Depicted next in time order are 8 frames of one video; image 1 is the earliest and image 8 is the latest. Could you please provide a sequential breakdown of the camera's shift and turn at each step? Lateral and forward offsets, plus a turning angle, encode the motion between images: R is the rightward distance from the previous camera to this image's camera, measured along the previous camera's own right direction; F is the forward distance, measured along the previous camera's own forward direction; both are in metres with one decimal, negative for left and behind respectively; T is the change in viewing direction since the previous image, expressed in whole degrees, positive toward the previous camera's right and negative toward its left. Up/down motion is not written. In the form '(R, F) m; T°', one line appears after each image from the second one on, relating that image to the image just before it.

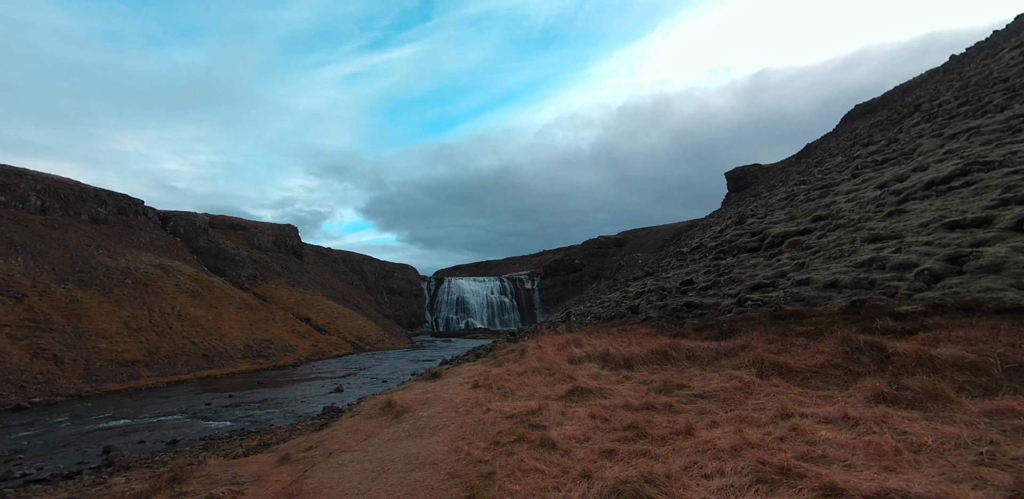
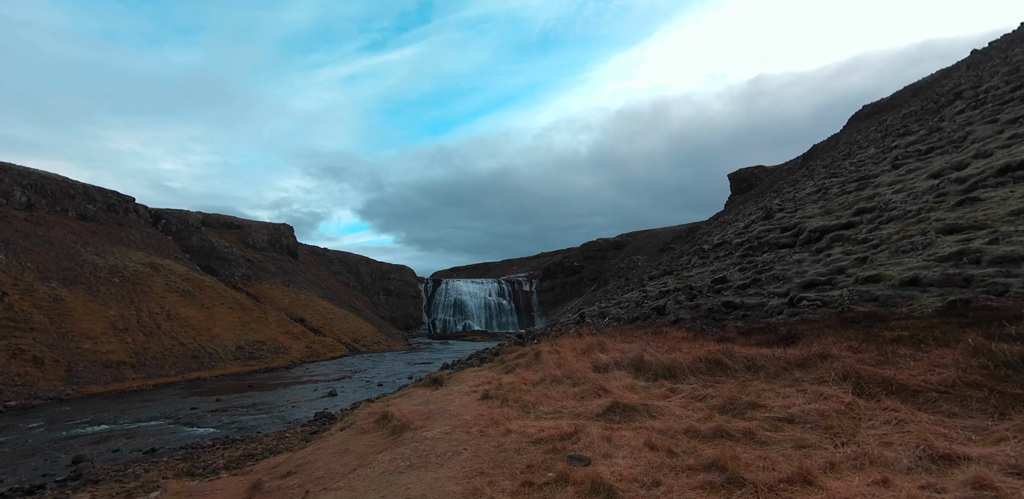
(-0.3, +1.2) m; 0°
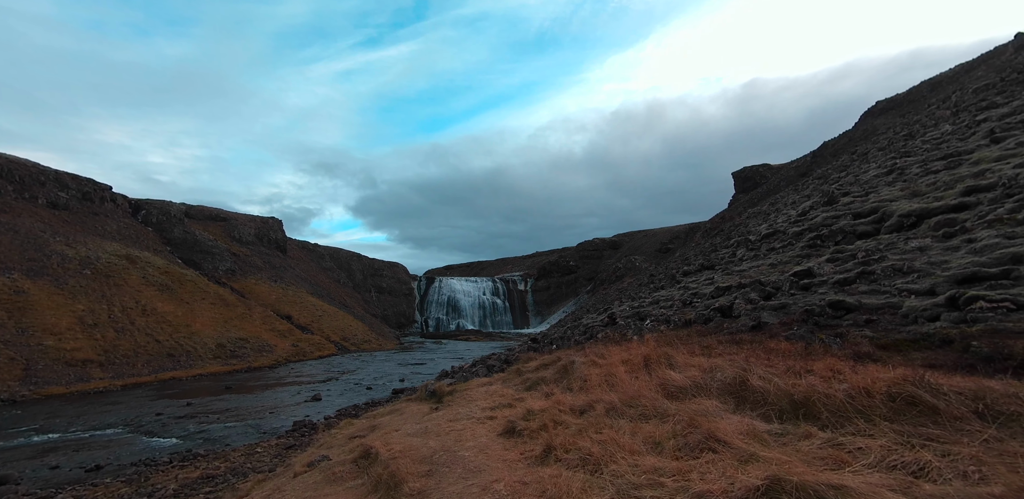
(-0.5, +2.3) m; +1°
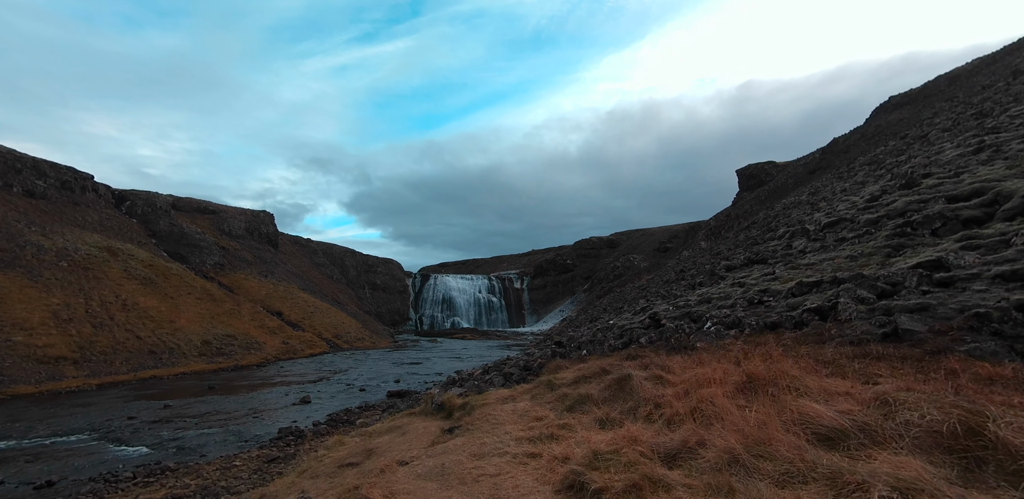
(-0.6, +1.8) m; +1°
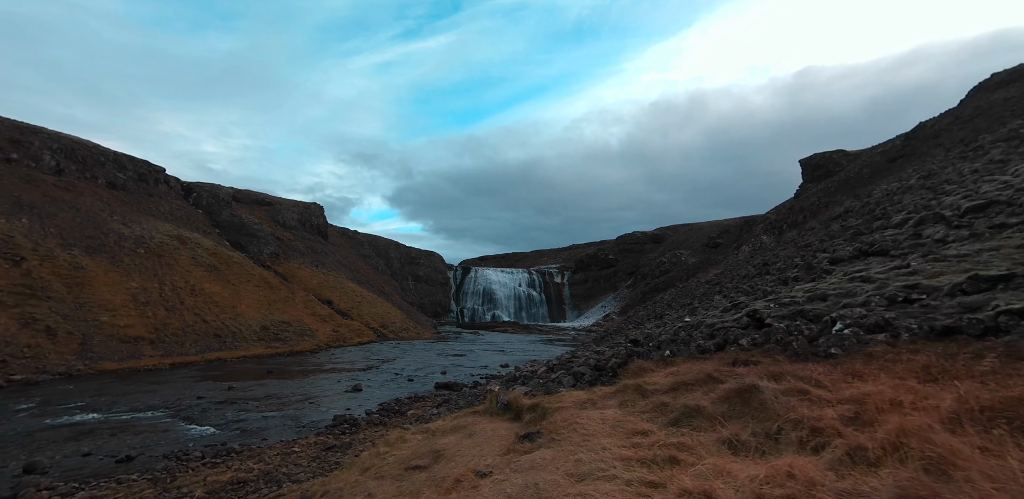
(-0.7, +0.8) m; -5°
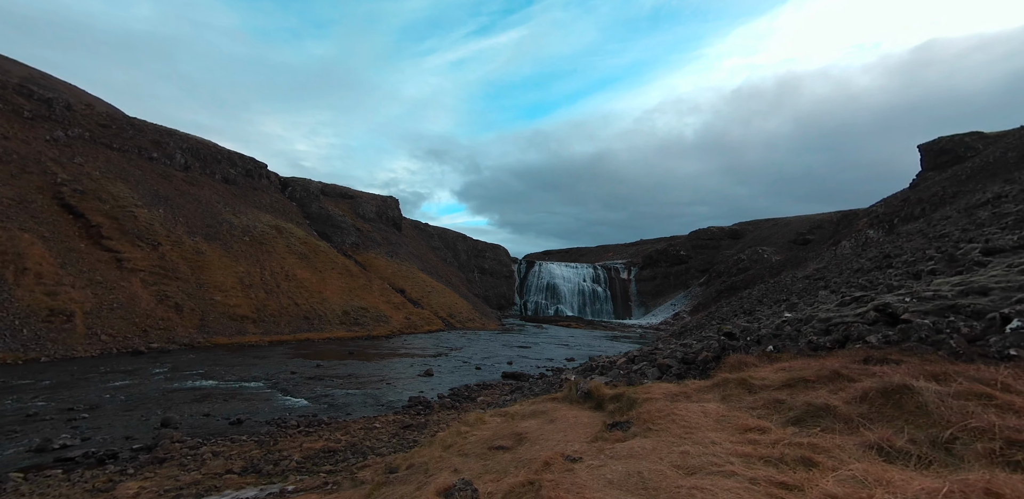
(-0.4, +0.2) m; -8°
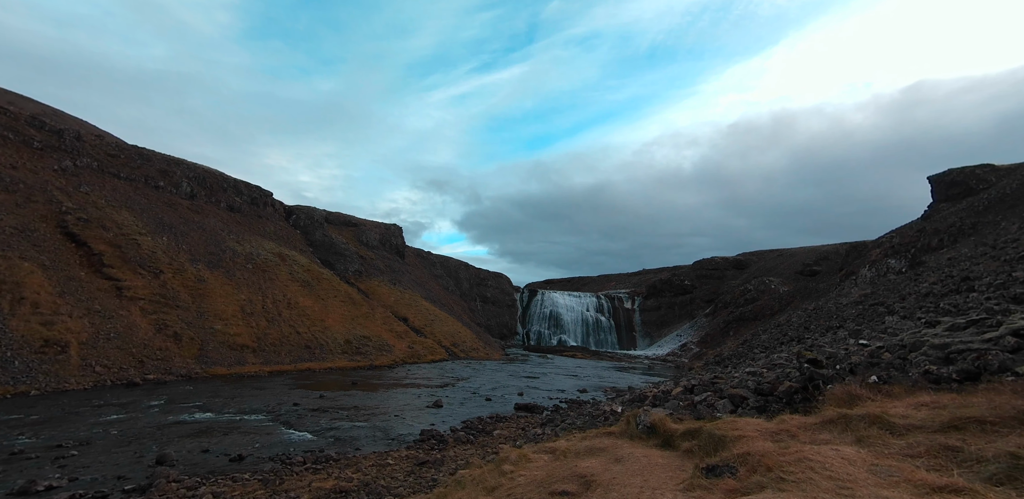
(-0.9, +1.0) m; 0°
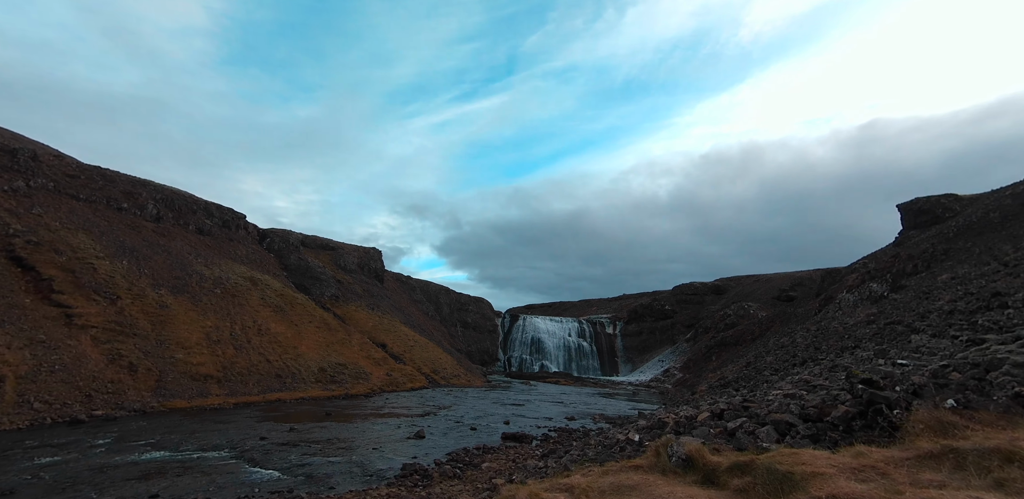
(-0.5, +1.1) m; +3°
